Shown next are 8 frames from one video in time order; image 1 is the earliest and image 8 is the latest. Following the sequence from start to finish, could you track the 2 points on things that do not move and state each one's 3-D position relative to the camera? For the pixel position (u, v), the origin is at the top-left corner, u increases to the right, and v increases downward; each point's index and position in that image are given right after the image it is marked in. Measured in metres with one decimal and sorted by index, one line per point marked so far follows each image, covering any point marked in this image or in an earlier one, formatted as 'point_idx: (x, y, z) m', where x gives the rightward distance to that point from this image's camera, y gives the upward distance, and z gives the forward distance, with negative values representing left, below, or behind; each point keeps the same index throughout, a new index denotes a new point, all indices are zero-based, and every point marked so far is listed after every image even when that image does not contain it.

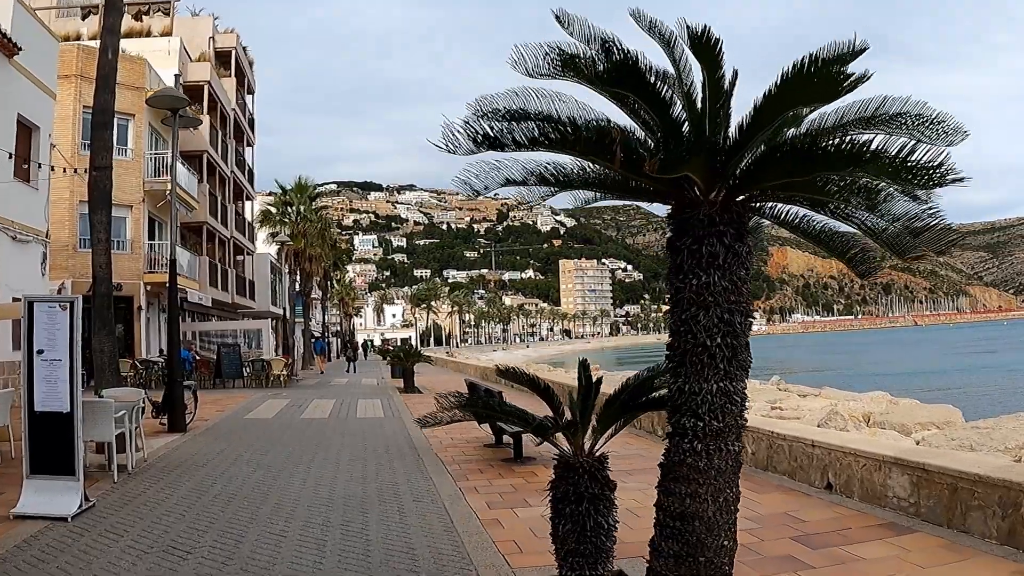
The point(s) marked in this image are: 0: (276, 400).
0: (-5.5, -2.6, +19.8) m
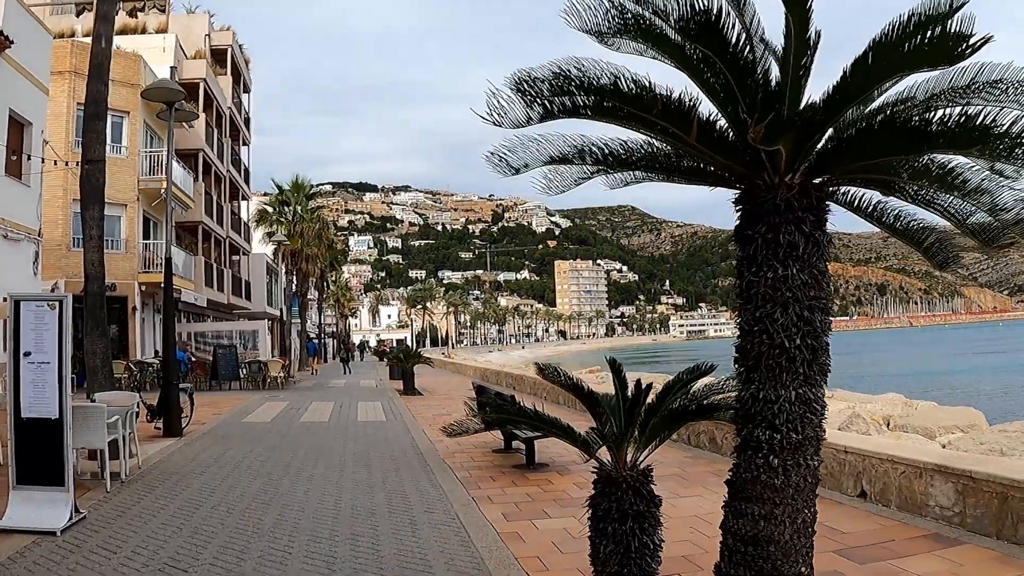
0: (-5.4, -2.6, +19.4) m
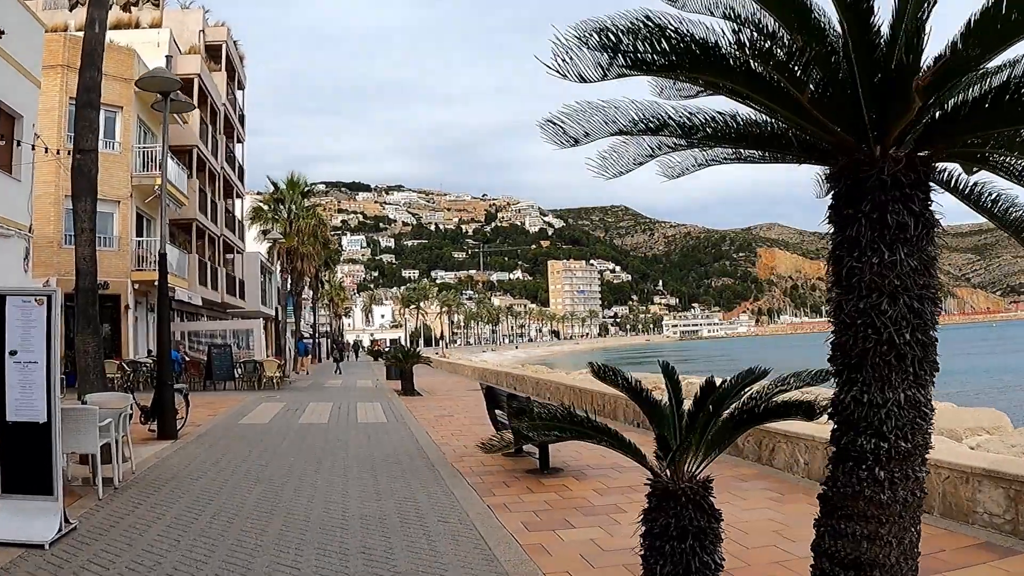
0: (-5.3, -2.5, +18.9) m
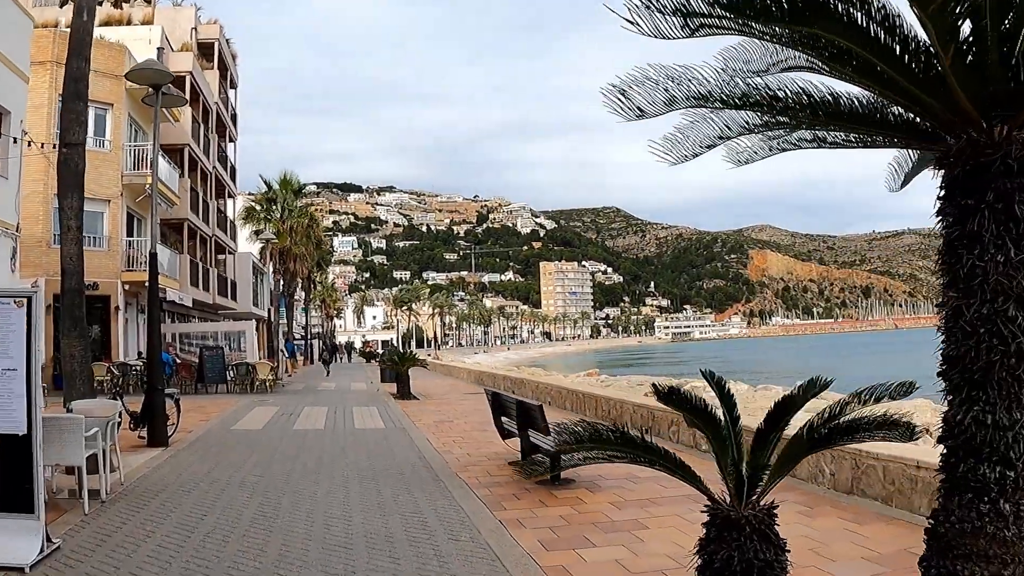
0: (-5.3, -2.6, +18.4) m
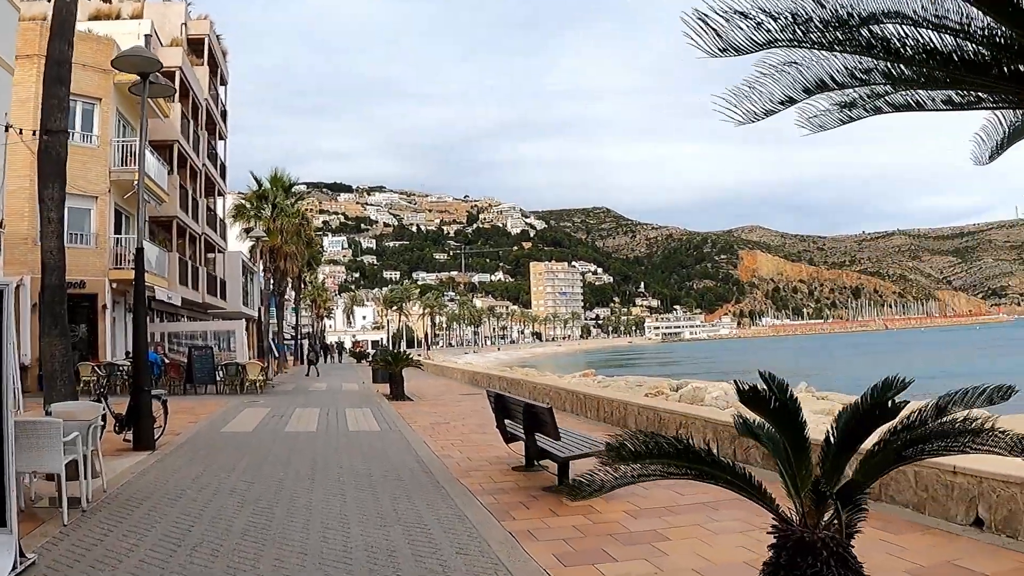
0: (-5.4, -2.5, +17.9) m
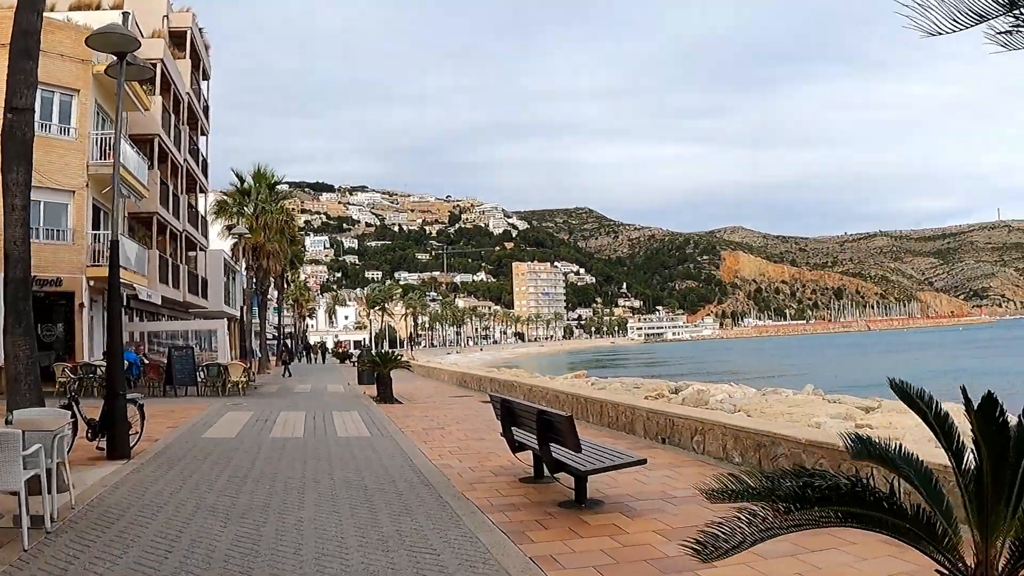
0: (-5.5, -2.5, +17.1) m
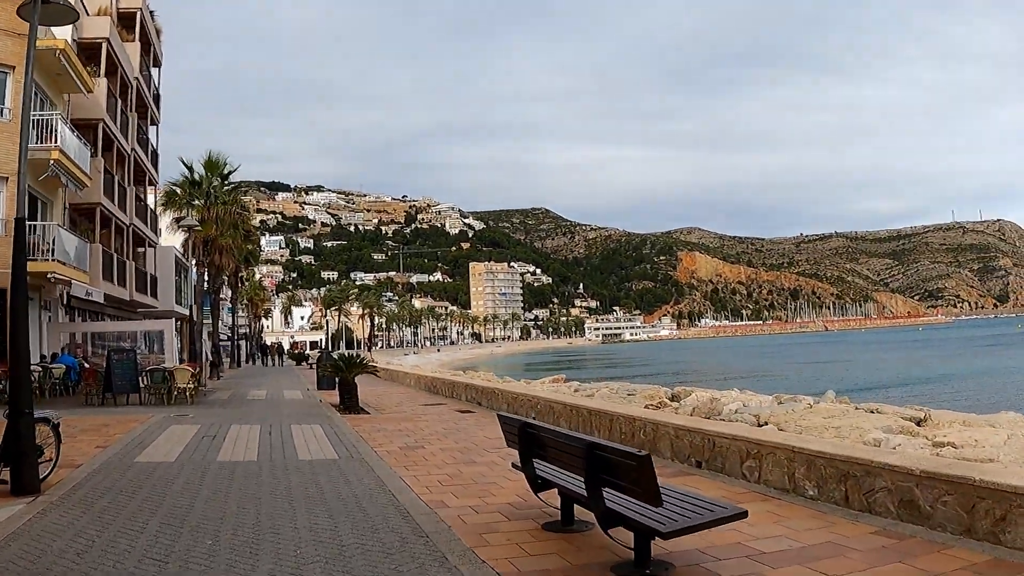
0: (-5.7, -2.4, +14.8) m
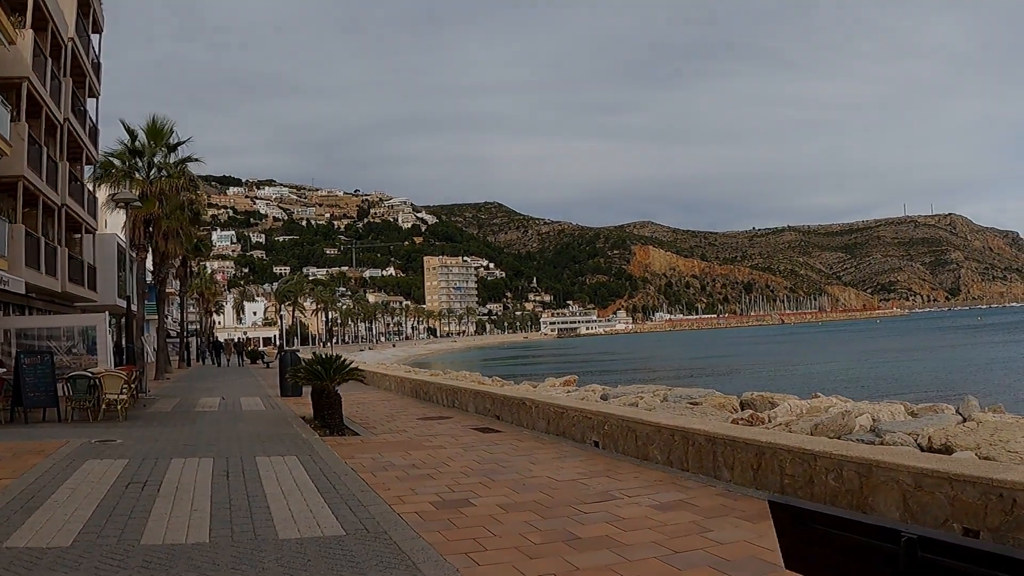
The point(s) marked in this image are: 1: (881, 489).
0: (-5.0, -2.1, +10.5) m
1: (+2.7, -1.5, +6.2) m
